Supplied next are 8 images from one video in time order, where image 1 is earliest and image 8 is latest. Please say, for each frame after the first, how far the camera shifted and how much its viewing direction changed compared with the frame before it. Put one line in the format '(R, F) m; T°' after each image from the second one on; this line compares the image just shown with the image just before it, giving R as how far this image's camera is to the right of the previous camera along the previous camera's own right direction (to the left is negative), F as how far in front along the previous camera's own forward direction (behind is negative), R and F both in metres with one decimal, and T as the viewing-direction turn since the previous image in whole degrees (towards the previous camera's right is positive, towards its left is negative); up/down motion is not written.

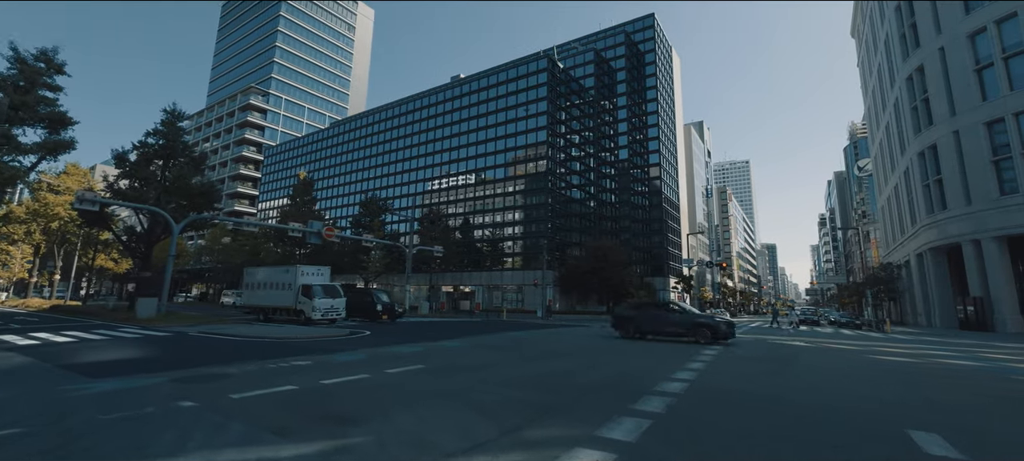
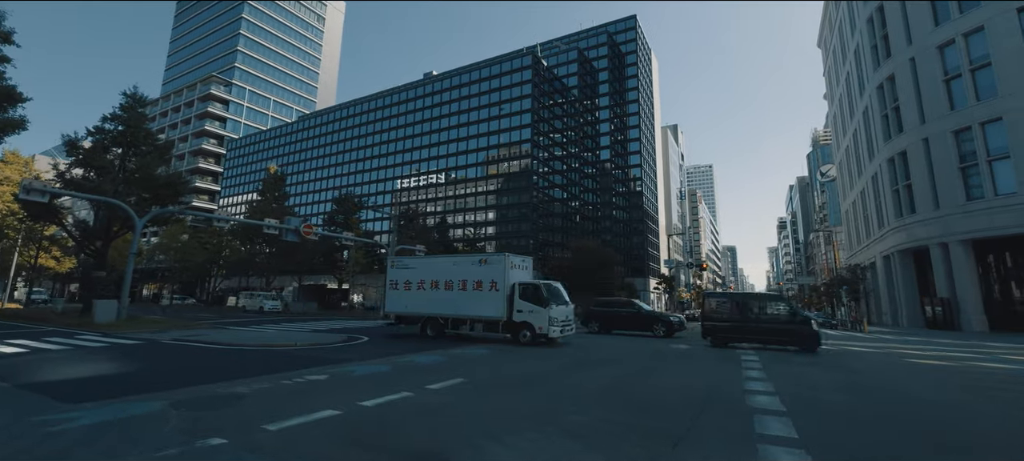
(-1.3, +0.9) m; +4°
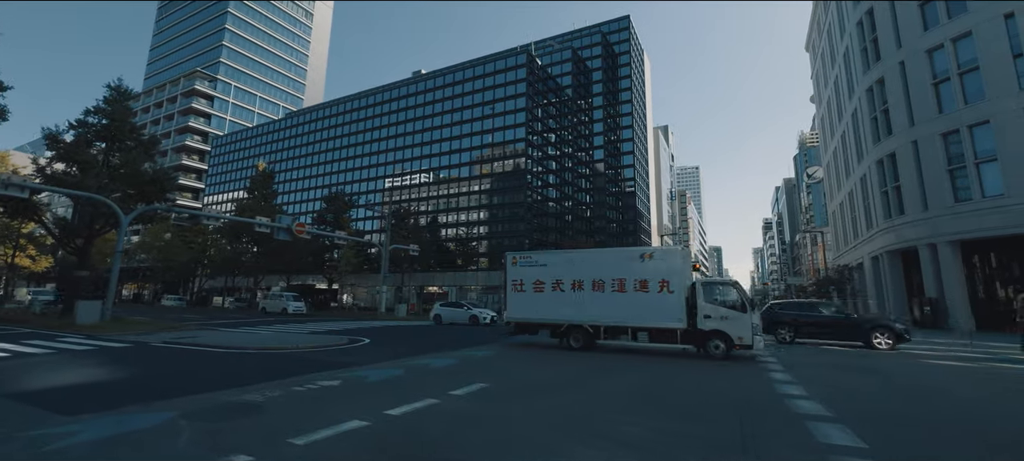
(-0.5, +0.3) m; +2°
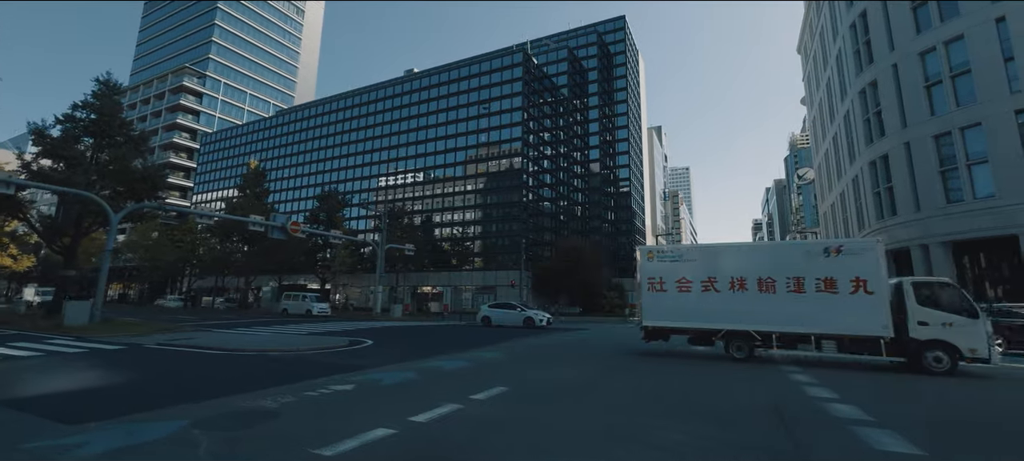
(-0.4, +0.2) m; +1°
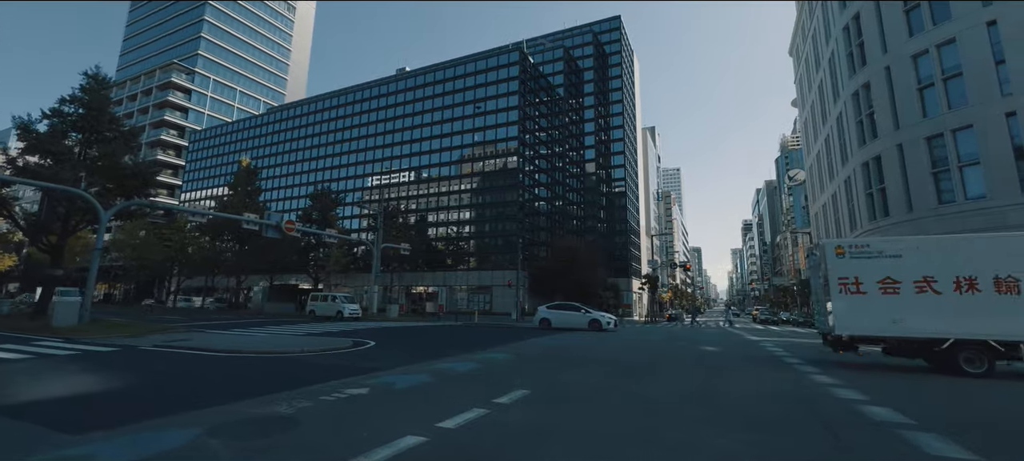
(-0.4, +0.2) m; +1°
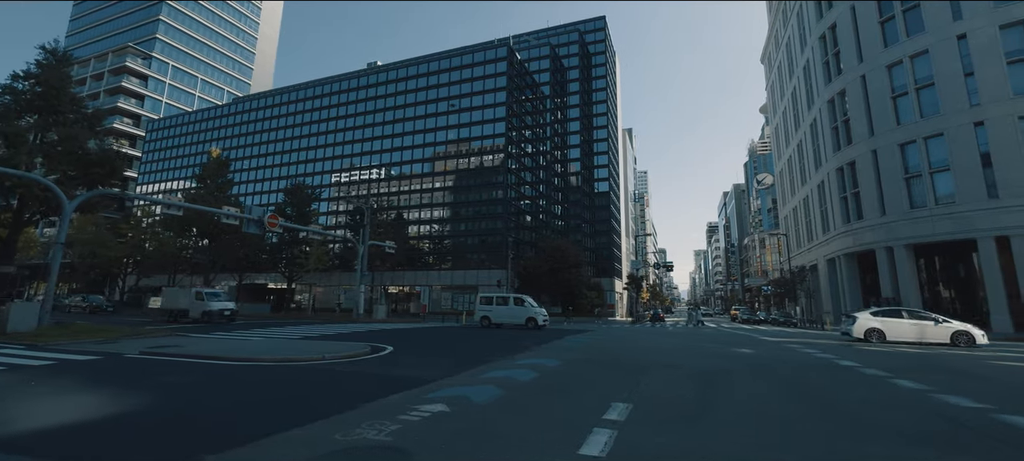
(-1.6, +0.8) m; +4°
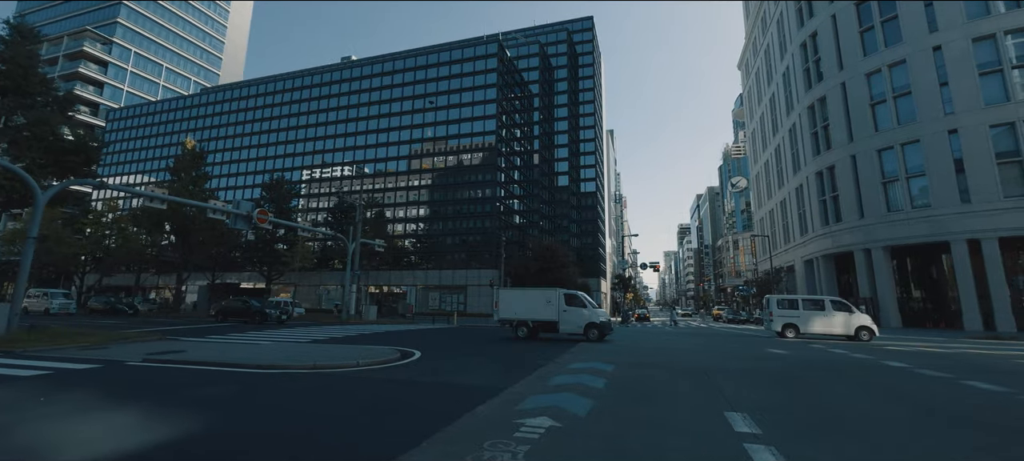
(-1.5, +0.6) m; +4°
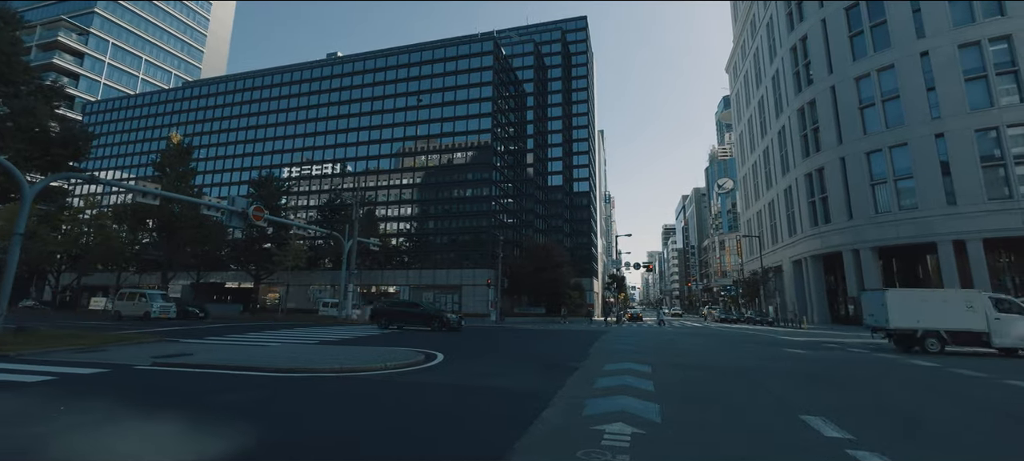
(-0.9, +0.3) m; +2°
